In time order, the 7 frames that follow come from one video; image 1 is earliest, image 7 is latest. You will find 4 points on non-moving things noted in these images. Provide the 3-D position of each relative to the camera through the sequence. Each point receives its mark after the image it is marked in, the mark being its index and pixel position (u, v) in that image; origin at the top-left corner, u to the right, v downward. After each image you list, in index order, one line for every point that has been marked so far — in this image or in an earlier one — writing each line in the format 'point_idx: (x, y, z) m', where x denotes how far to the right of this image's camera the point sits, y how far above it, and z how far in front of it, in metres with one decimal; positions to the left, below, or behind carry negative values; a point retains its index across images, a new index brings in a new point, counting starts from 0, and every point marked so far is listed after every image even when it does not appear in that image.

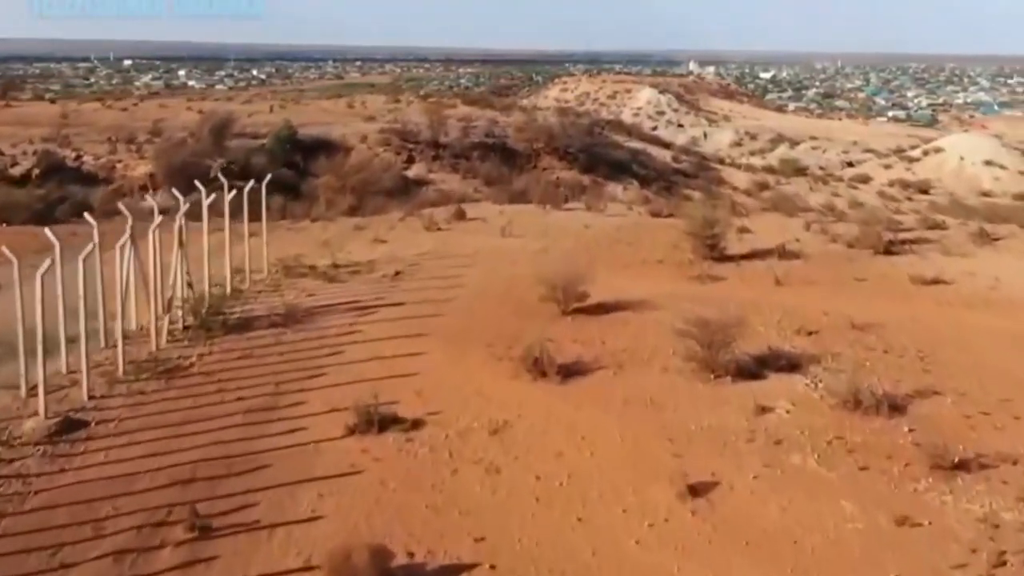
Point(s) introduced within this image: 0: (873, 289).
0: (+6.1, 0.0, +18.6) m
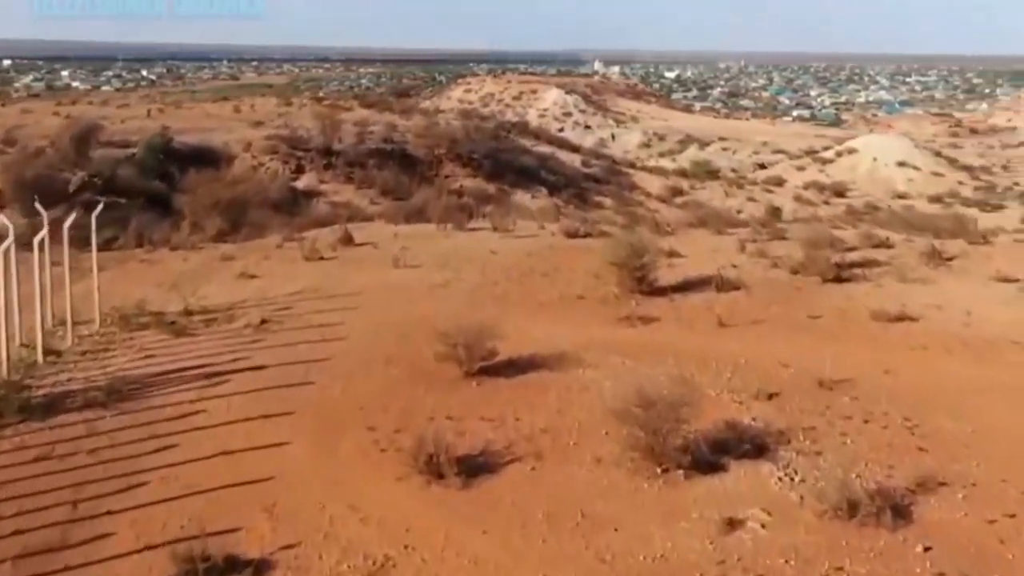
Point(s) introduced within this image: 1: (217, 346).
0: (+4.6, -0.6, +15.8) m
1: (-3.9, -0.8, +14.4) m
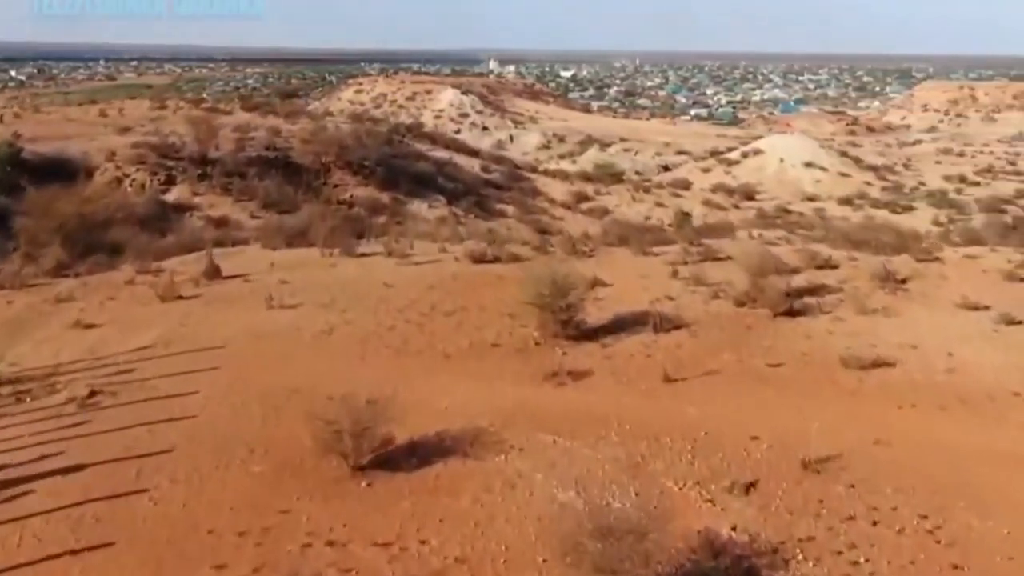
0: (+3.4, -1.1, +13.1) m
1: (-4.9, -1.5, +11.0) m
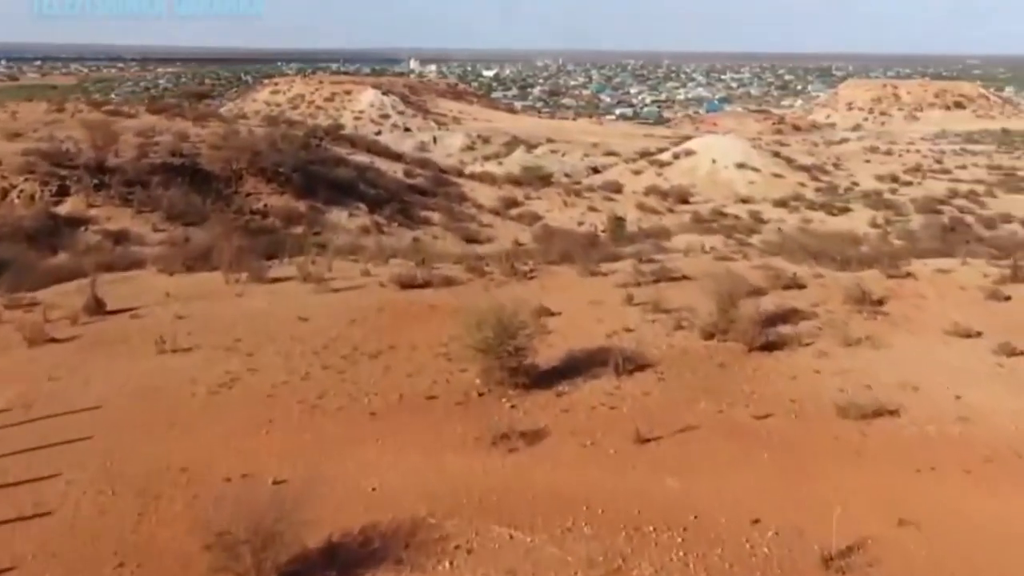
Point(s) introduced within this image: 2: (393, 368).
0: (+2.8, -1.5, +11.1) m
1: (-5.3, -2.0, +8.4) m
2: (-1.4, -1.0, +12.9) m
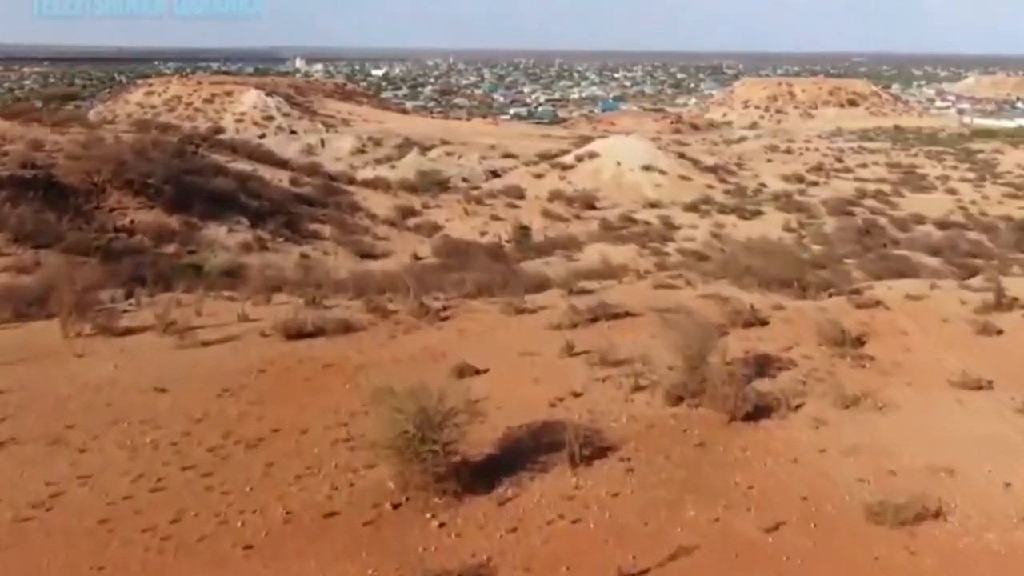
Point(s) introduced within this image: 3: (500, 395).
0: (+2.3, -2.0, +8.3) m
1: (-5.5, -2.7, +4.8) m
2: (-2.1, -1.6, +9.7) m
3: (-0.1, -1.2, +11.7) m
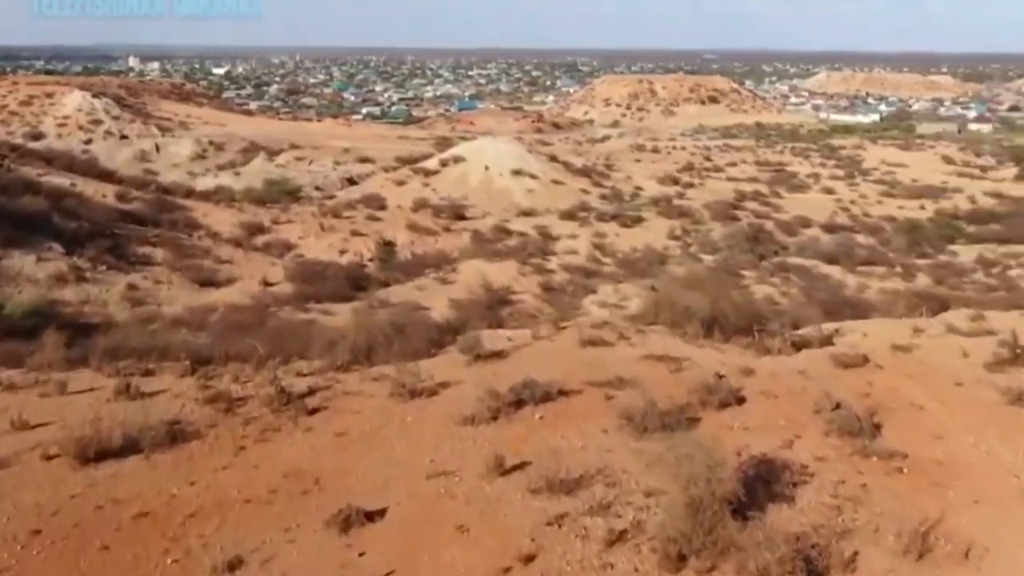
0: (+2.2, -2.7, +4.5) m
1: (-5.1, -3.7, 0.0) m
2: (-2.4, -2.5, +5.4) m
3: (-0.7, -2.0, +7.6) m
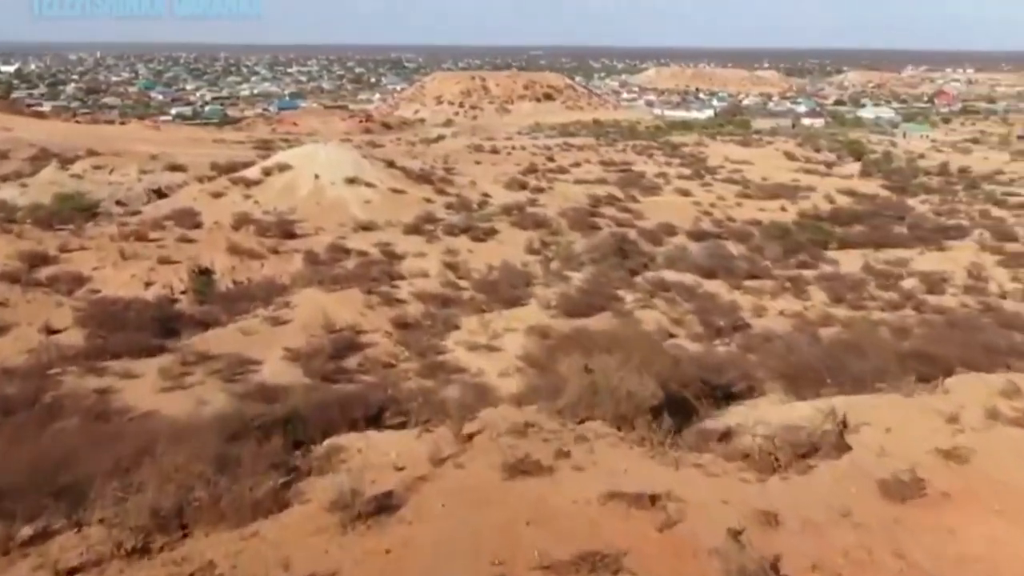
0: (+2.8, -3.6, +0.3) m
1: (-3.6, -4.8, -5.3) m
2: (-1.8, -3.4, +0.4) m
3: (-0.5, -2.9, +2.9) m
